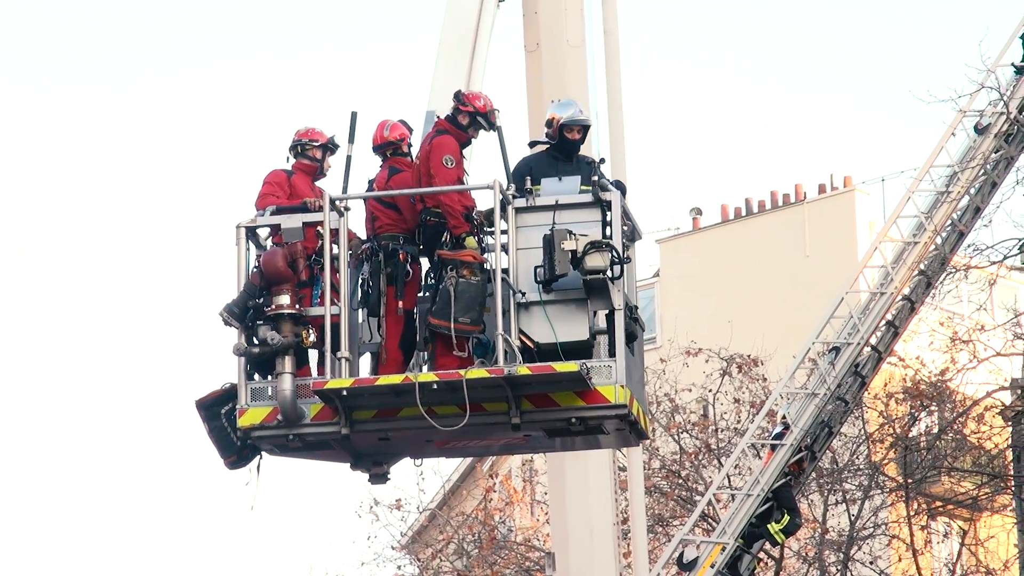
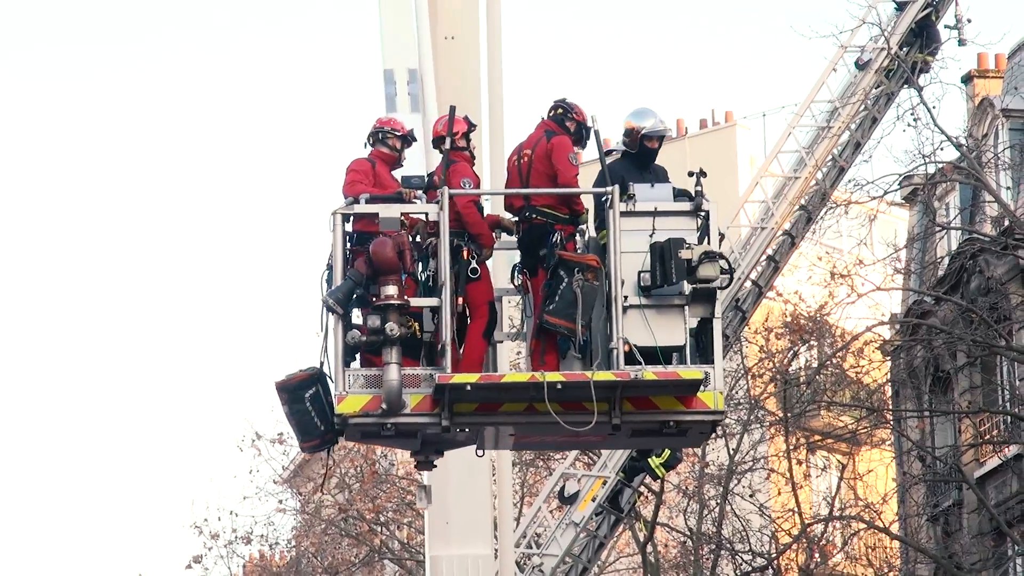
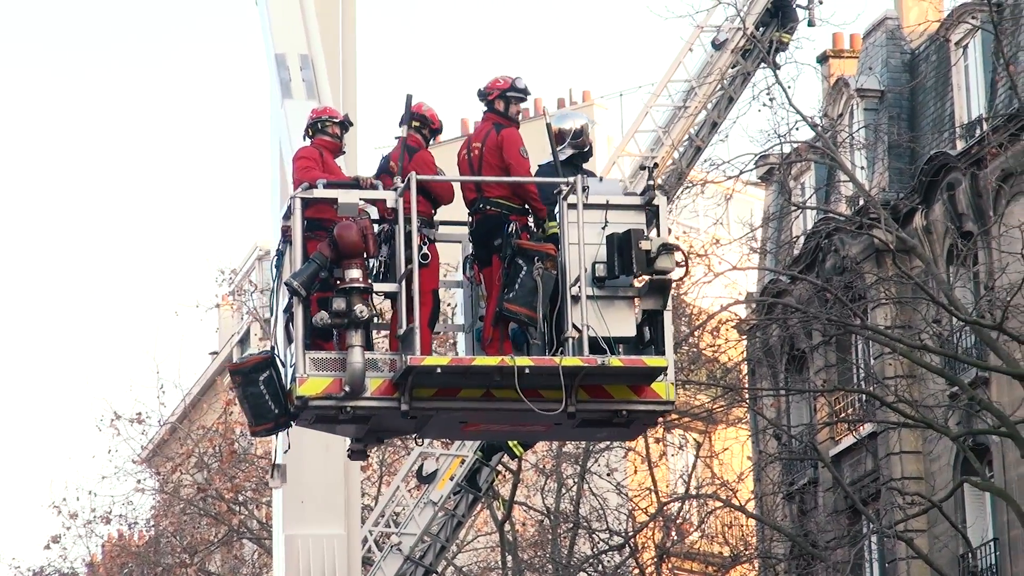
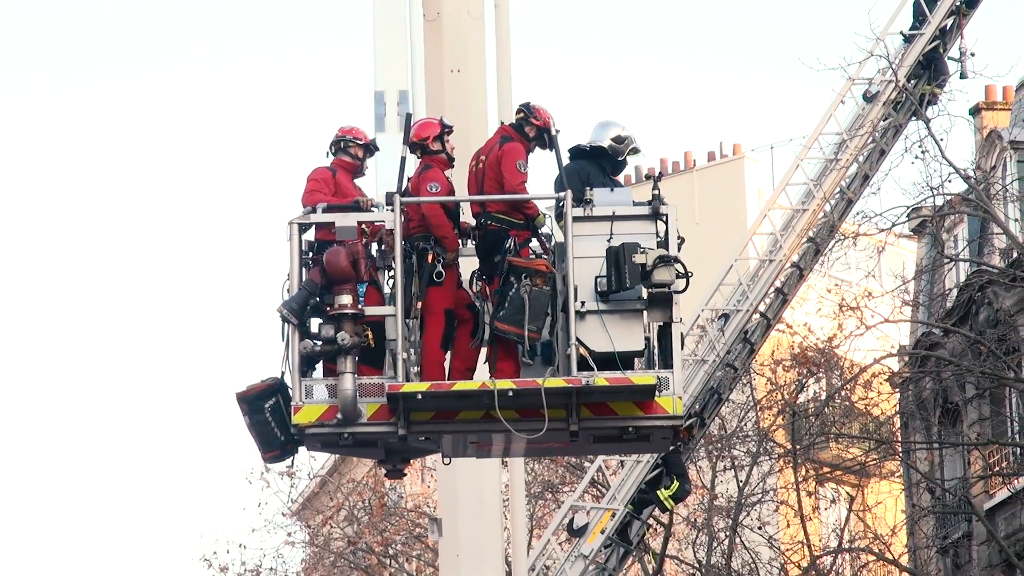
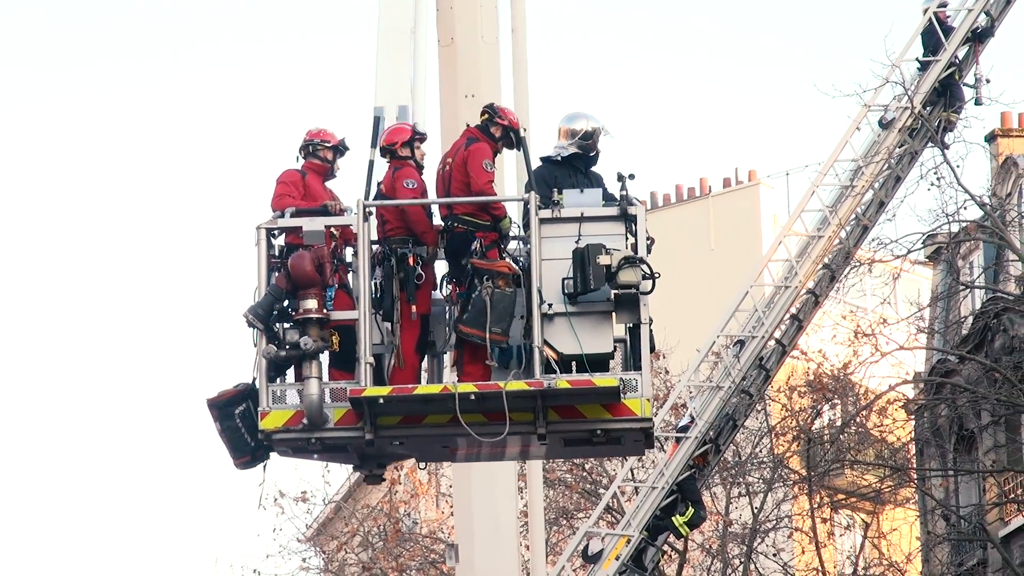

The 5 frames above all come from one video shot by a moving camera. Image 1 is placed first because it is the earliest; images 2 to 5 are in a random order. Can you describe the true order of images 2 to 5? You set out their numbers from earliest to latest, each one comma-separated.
5, 4, 2, 3
